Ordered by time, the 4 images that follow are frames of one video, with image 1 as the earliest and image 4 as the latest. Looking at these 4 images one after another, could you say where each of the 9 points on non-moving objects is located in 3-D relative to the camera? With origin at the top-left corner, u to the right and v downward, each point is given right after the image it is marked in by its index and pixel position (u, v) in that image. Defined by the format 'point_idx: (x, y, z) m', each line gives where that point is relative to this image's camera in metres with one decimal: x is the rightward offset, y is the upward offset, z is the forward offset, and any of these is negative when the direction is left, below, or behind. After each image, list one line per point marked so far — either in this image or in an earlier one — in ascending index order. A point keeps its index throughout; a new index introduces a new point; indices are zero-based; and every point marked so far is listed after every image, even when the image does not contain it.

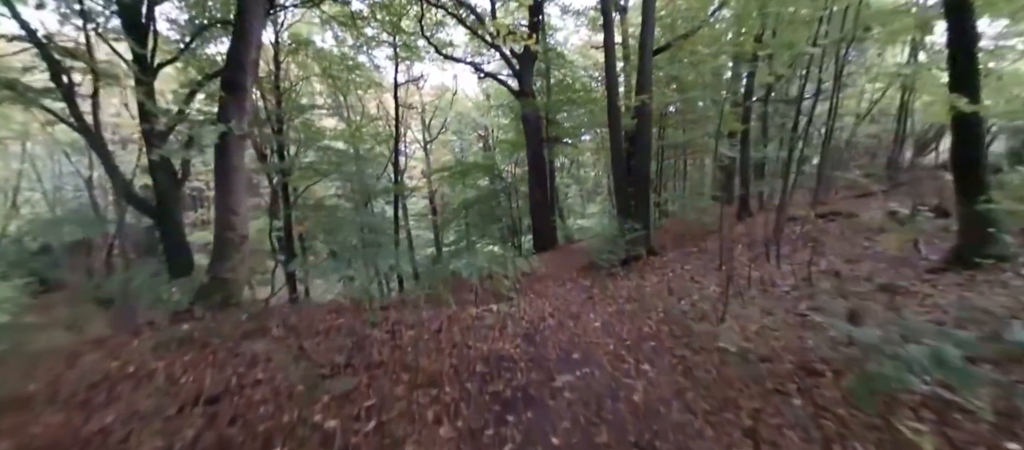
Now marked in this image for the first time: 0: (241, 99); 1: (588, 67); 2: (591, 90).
0: (-2.3, +1.1, +3.4) m
1: (+2.5, +5.2, +13.1) m
2: (+2.3, +4.0, +11.7) m
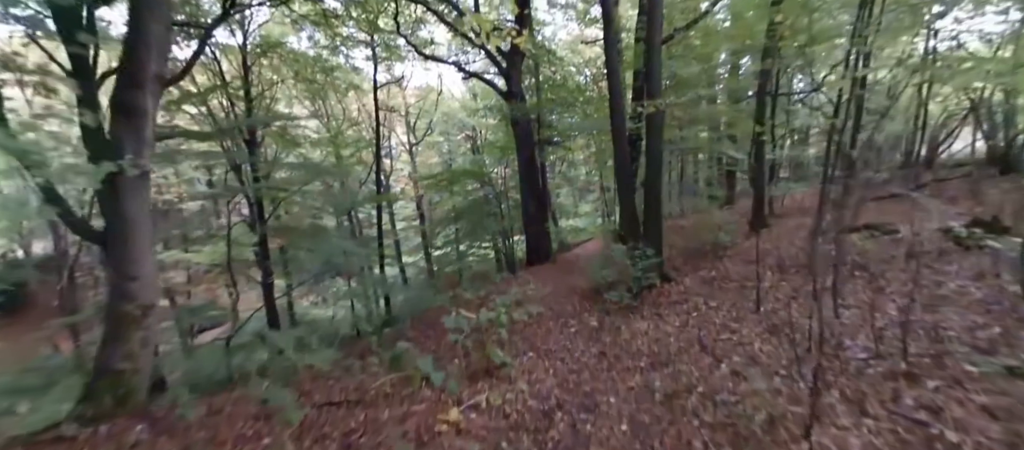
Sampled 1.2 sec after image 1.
0: (-2.4, +0.7, +2.6) m
1: (+2.1, +5.0, +12.4) m
2: (+2.0, +3.8, +11.0) m
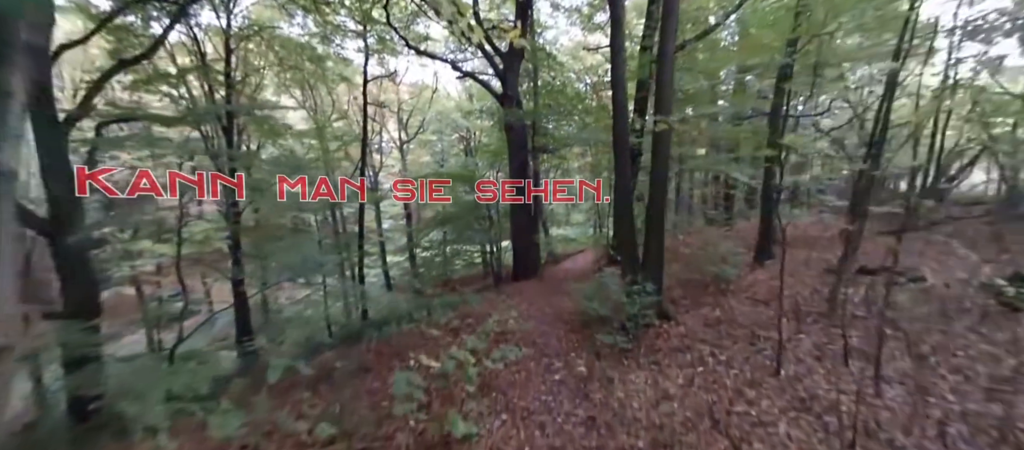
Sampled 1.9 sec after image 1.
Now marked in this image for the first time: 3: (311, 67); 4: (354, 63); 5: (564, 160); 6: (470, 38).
0: (-2.5, +0.6, +2.0) m
1: (+2.1, +4.6, +11.9) m
2: (+1.9, +3.4, +10.5) m
3: (-5.9, +4.6, +11.5) m
4: (-5.1, +5.2, +12.8) m
5: (+1.5, +1.9, +11.3) m
6: (-1.0, +4.3, +9.2) m
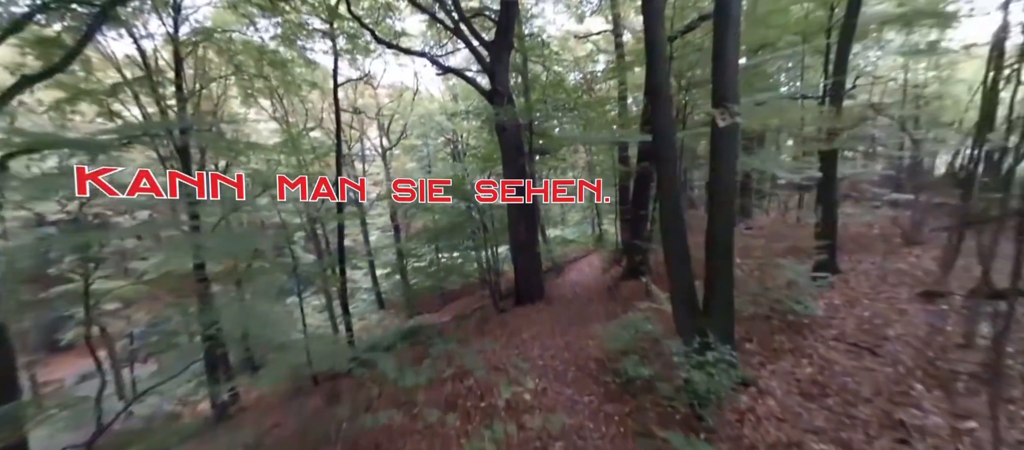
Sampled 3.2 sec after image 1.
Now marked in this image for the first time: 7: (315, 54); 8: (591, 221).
0: (-2.4, +0.1, +0.8) m
1: (+1.7, +4.5, +10.8) m
2: (+1.6, +3.2, +9.4) m
3: (-6.2, +4.0, +10.3) m
4: (-5.5, +4.6, +11.6) m
5: (+1.3, +1.7, +10.2) m
6: (-1.3, +4.0, +8.0) m
7: (-5.5, +4.7, +10.9) m
8: (+3.2, +0.1, +15.5) m
